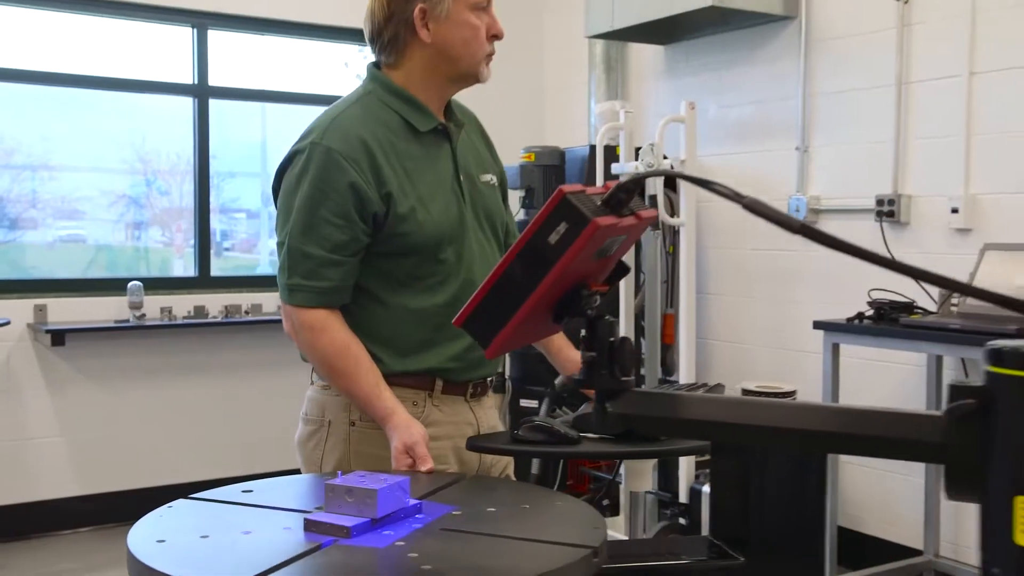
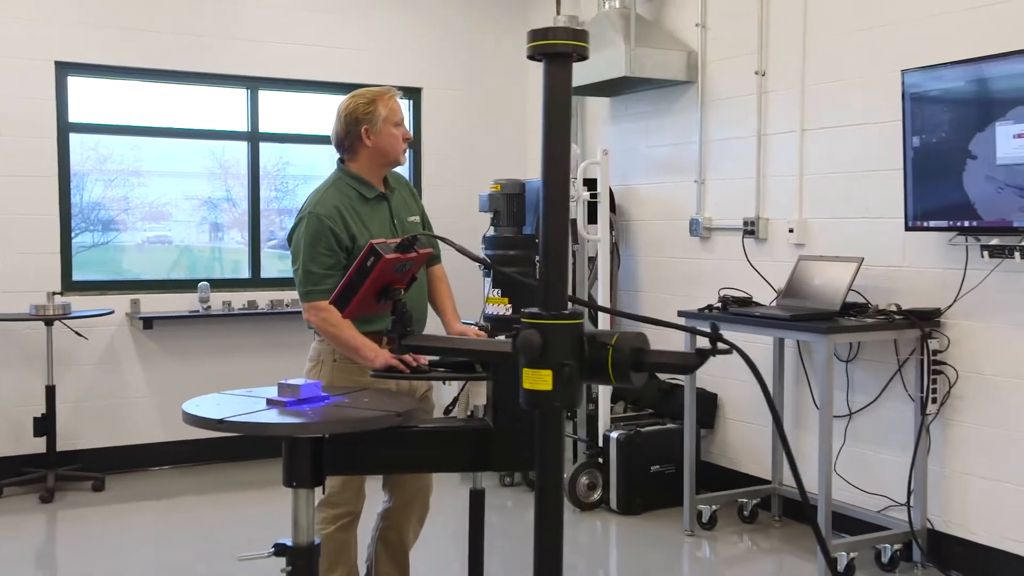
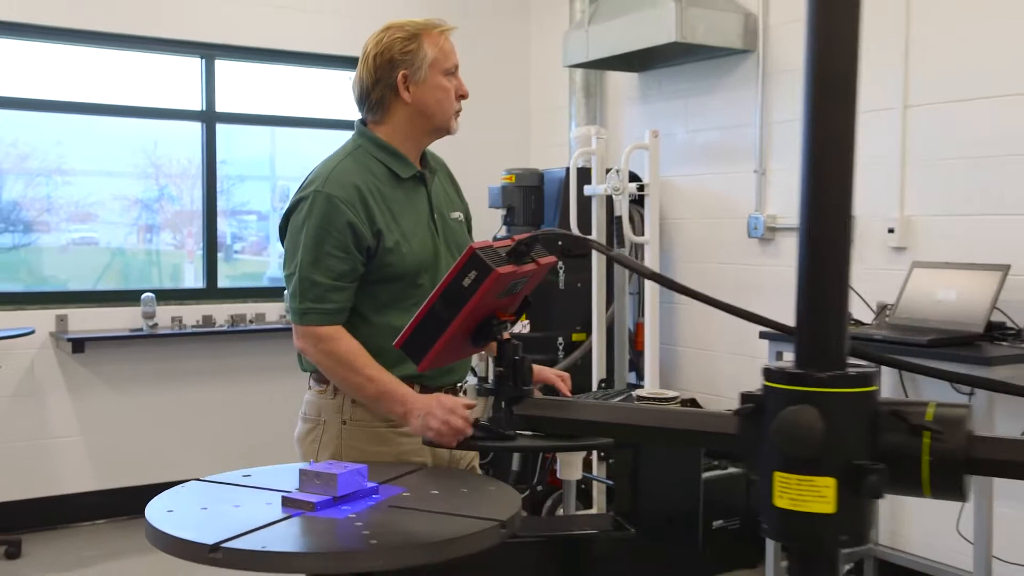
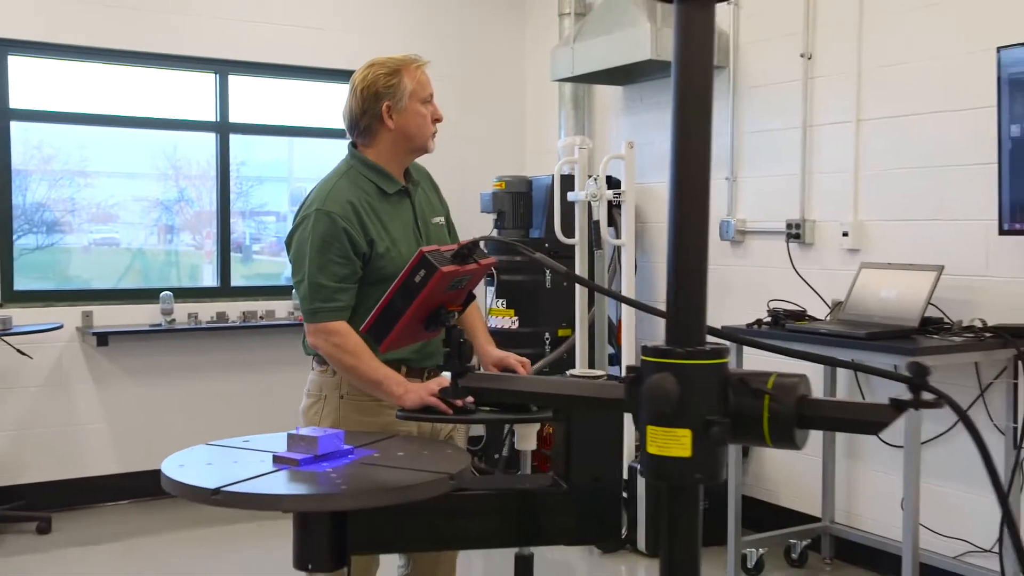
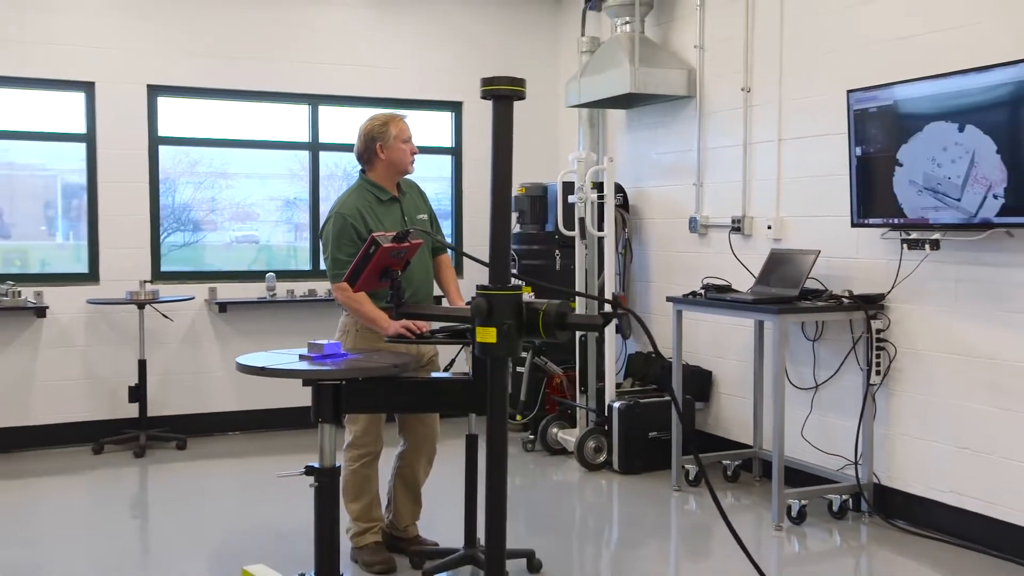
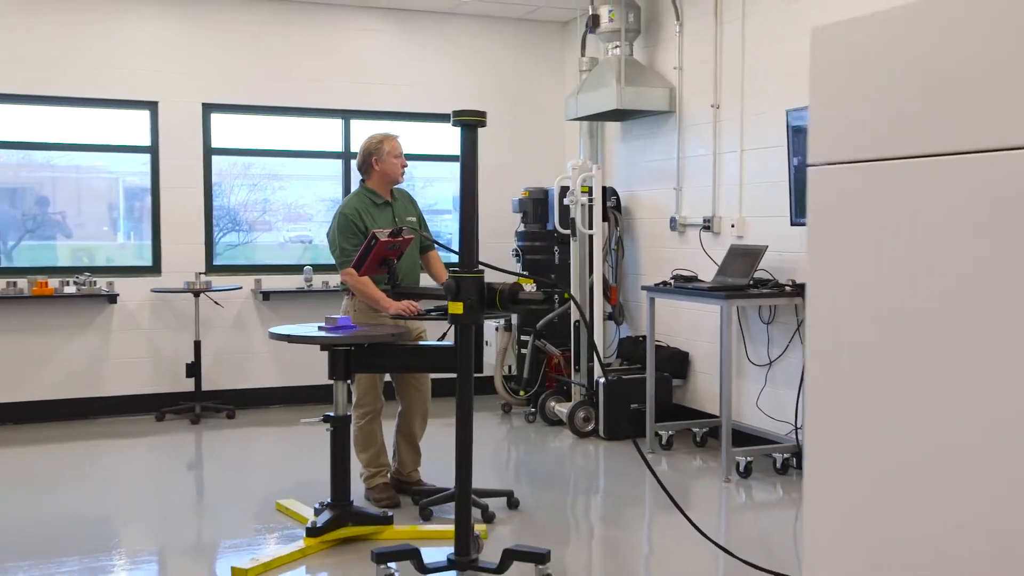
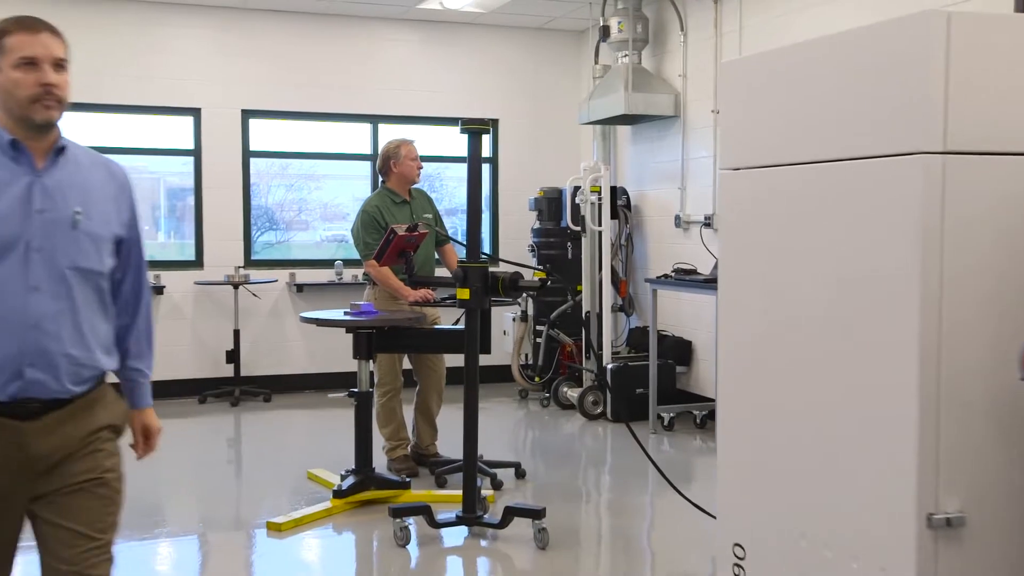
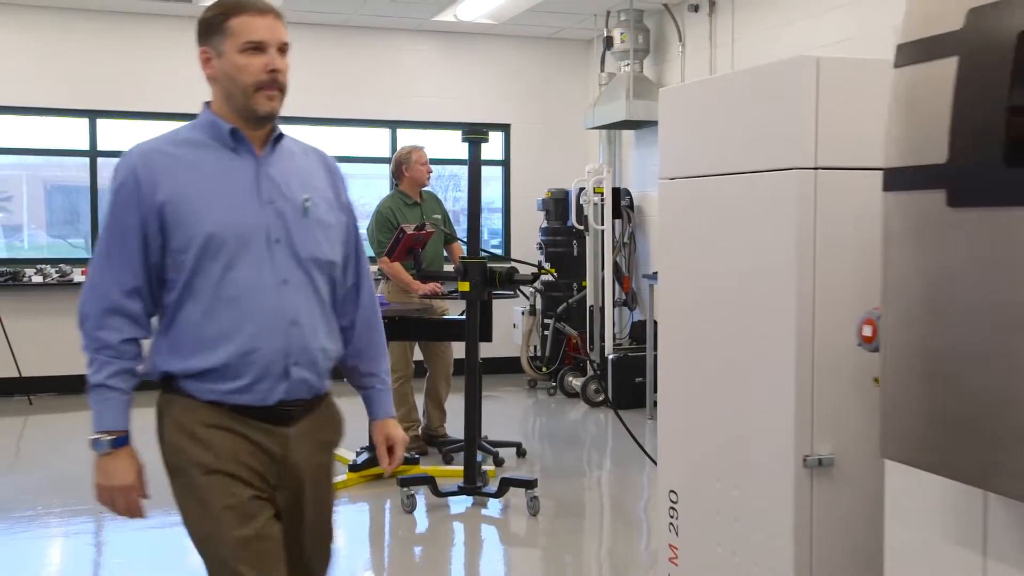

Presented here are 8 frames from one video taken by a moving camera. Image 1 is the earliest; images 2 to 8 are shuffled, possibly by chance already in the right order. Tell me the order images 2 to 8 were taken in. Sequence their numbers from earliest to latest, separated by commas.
3, 4, 2, 5, 6, 7, 8
